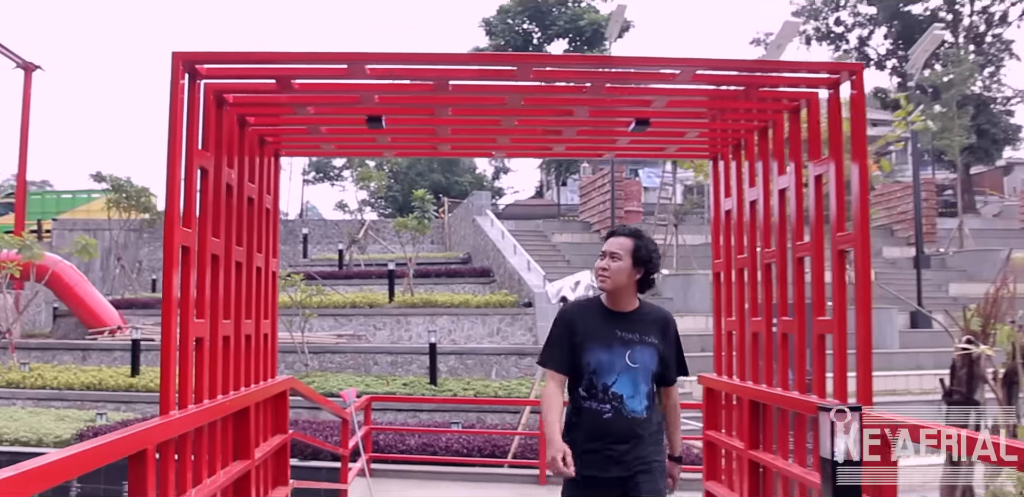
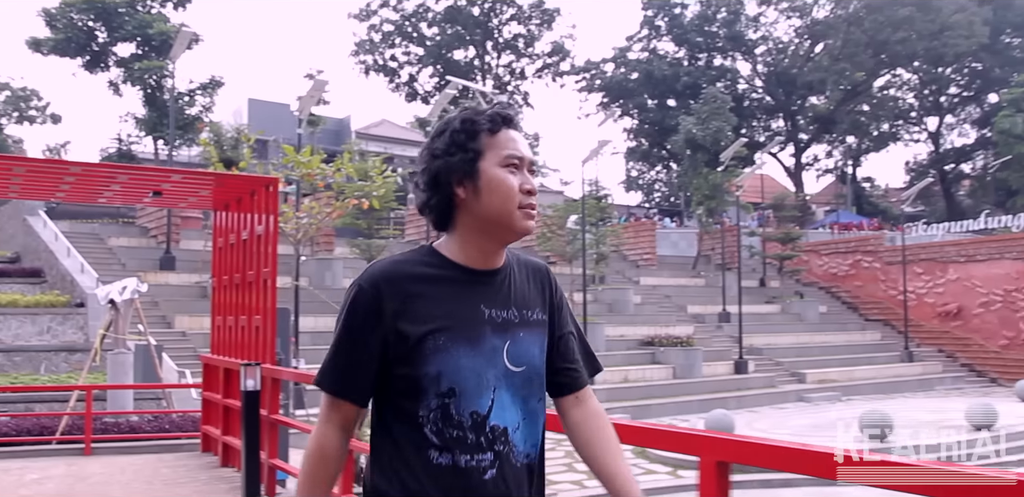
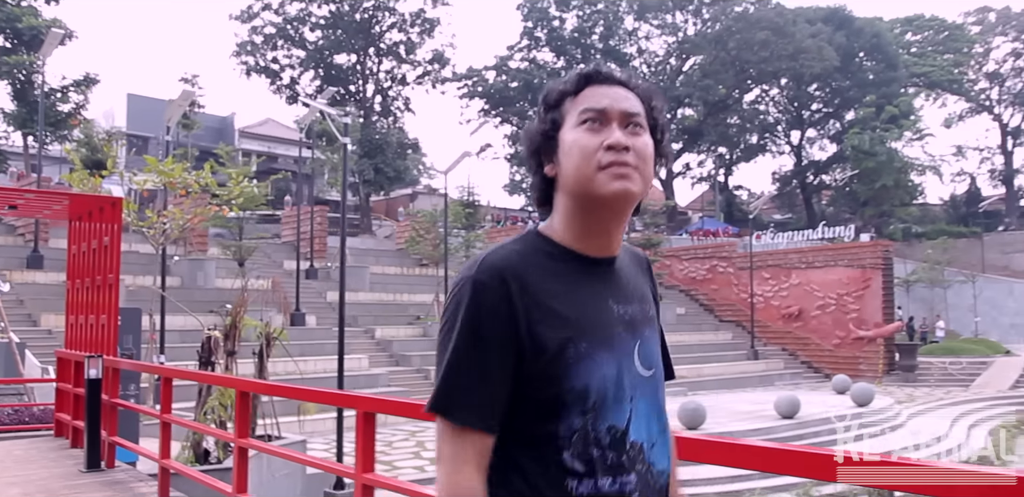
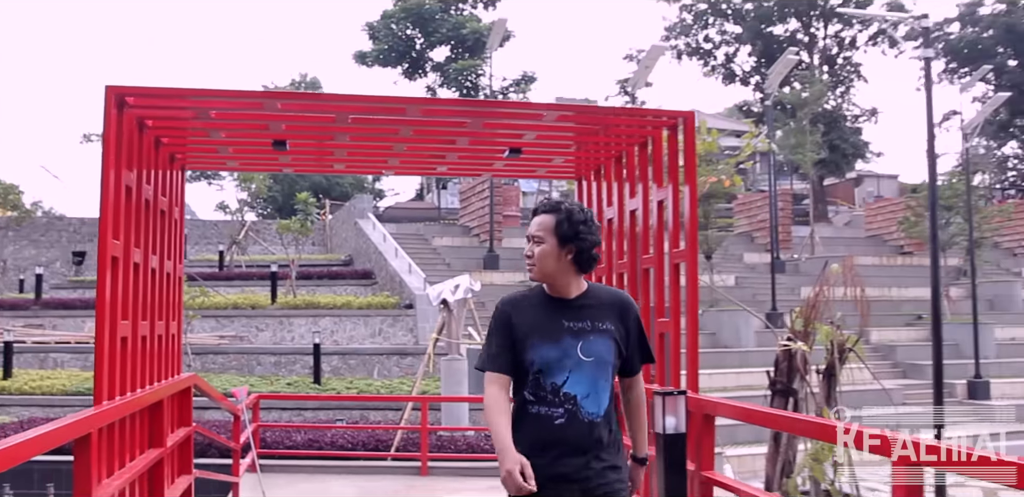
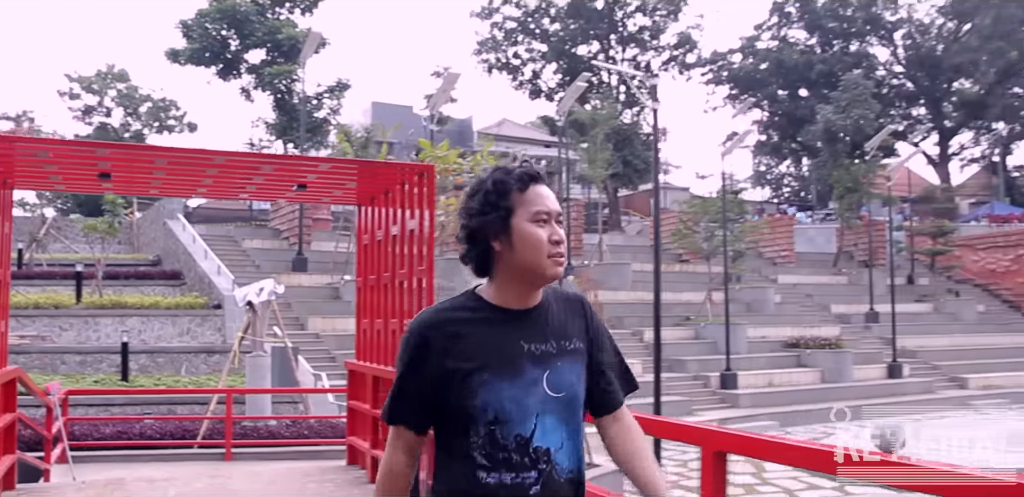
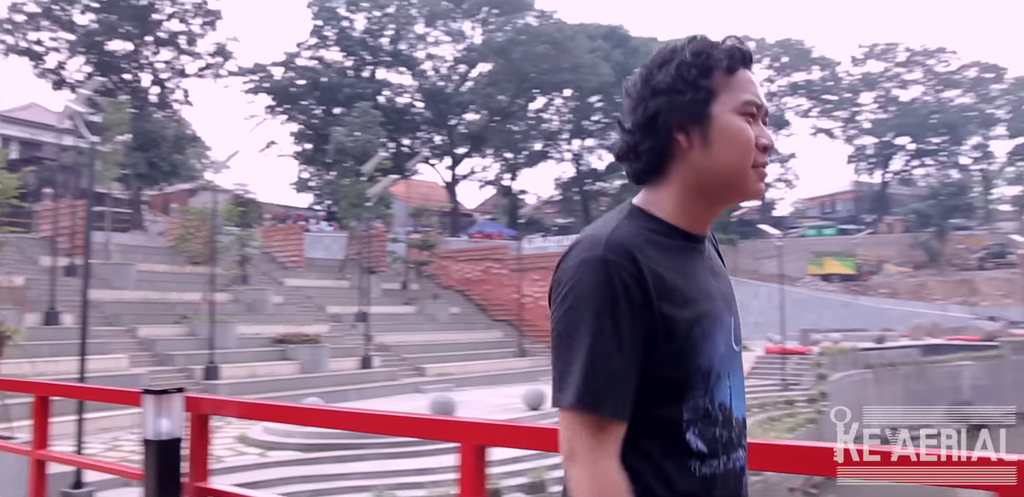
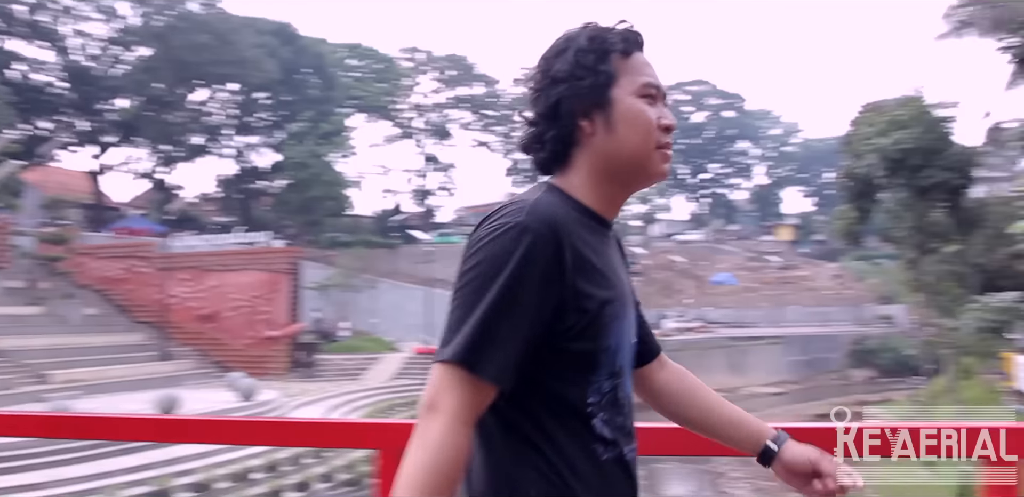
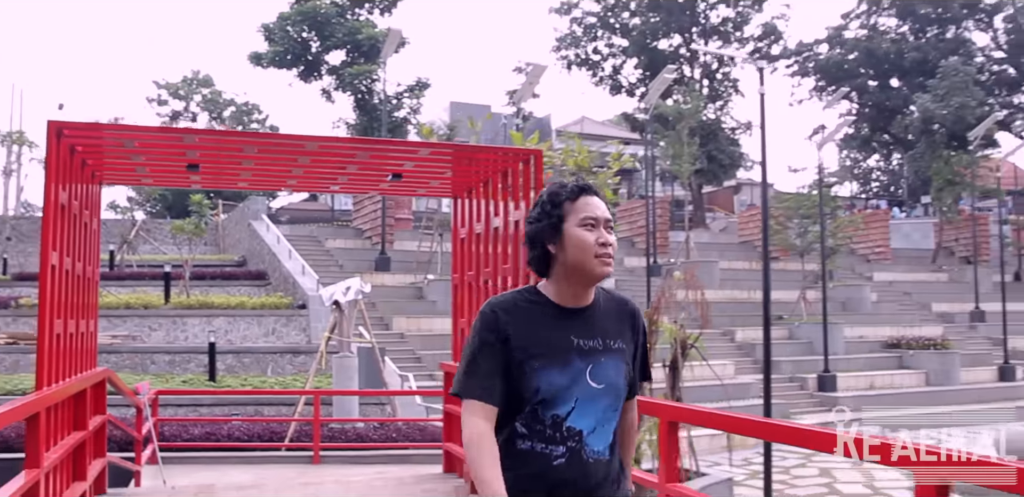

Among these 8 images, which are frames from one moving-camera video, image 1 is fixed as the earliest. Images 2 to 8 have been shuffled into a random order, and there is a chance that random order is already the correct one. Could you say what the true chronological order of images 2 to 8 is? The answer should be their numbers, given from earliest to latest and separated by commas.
4, 8, 5, 2, 3, 6, 7
